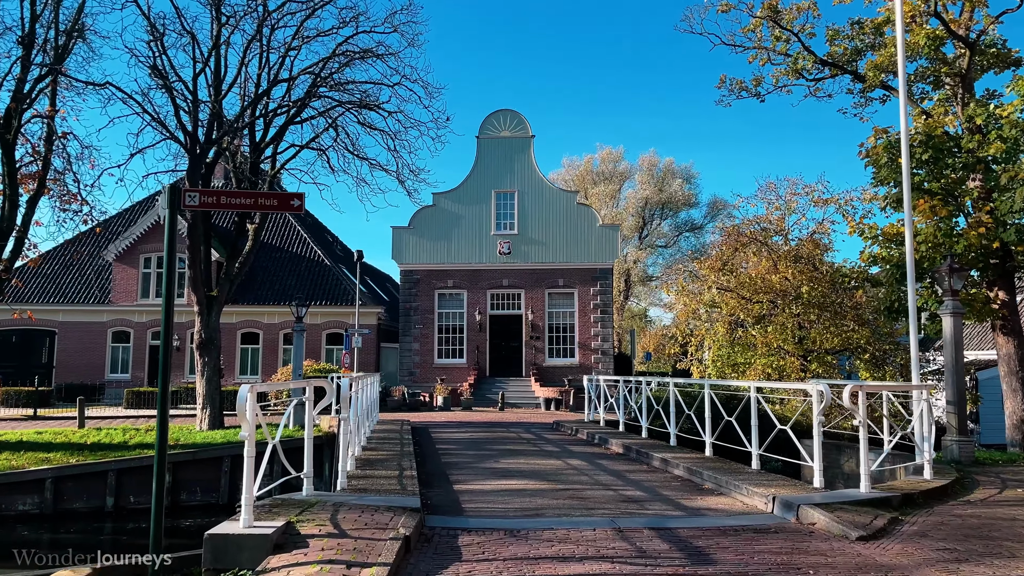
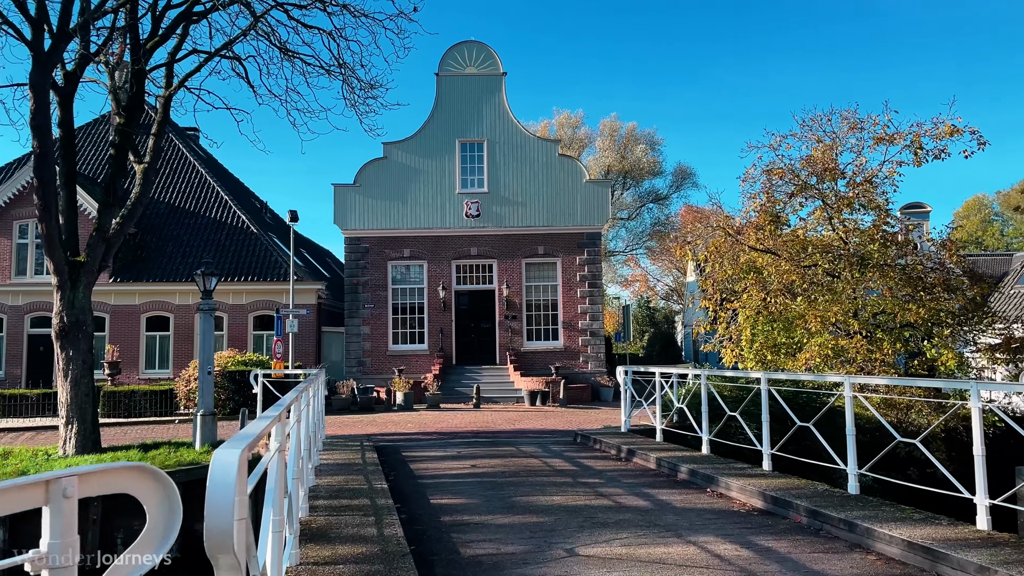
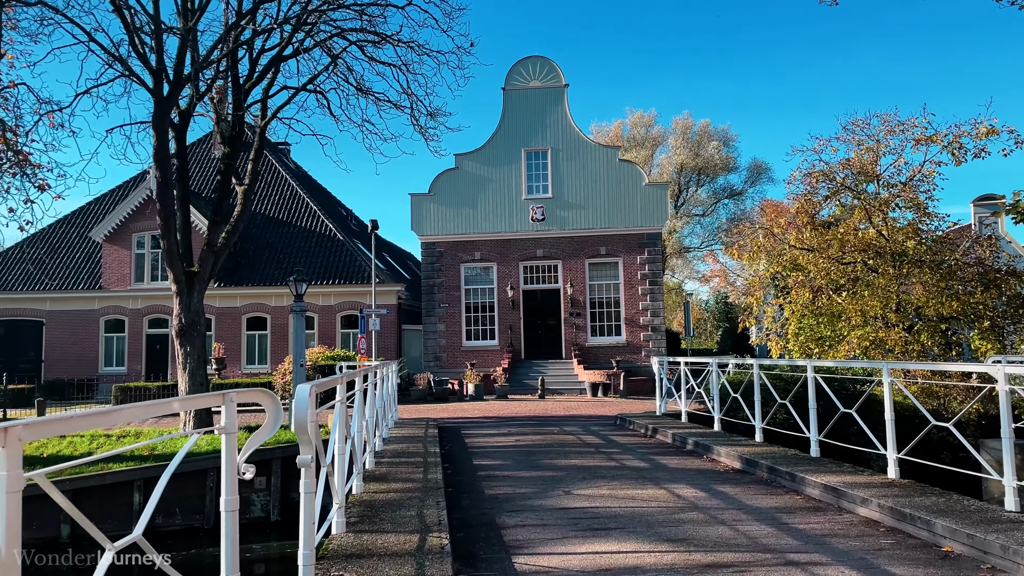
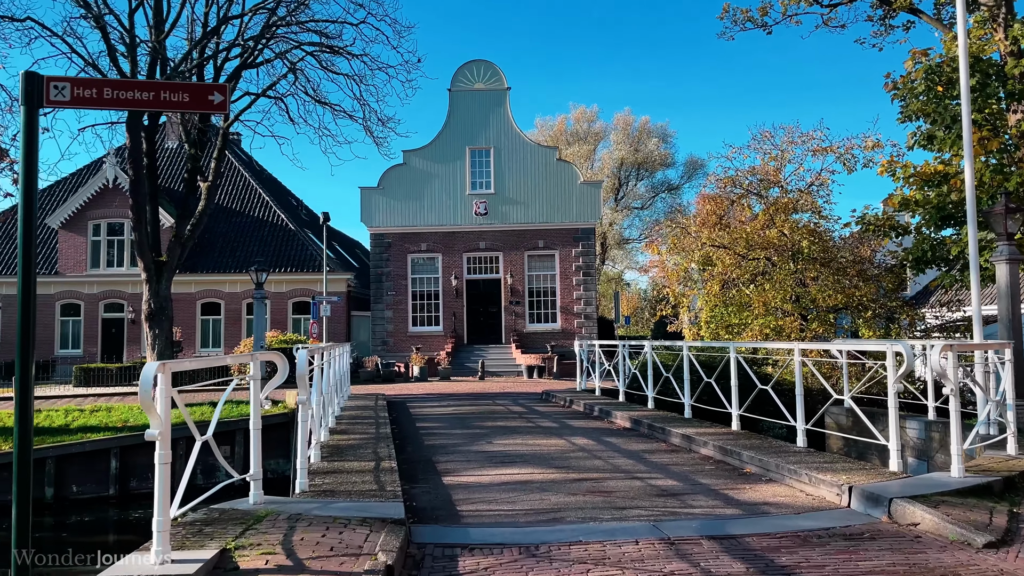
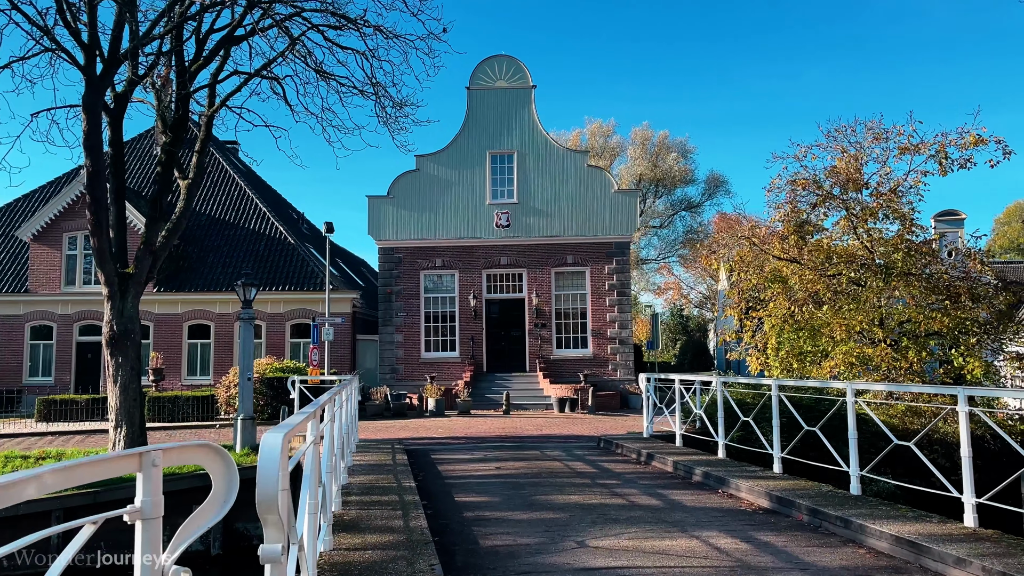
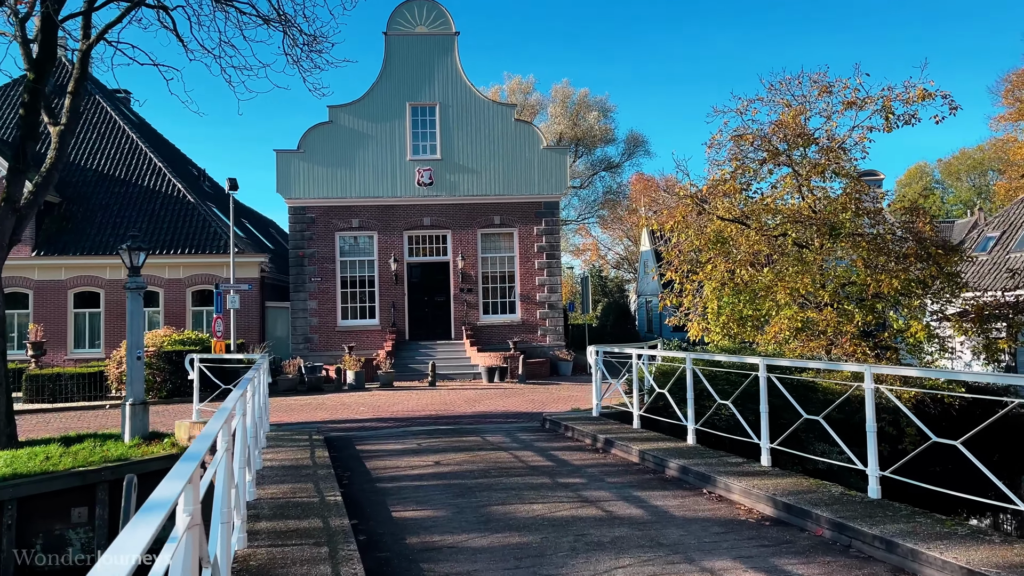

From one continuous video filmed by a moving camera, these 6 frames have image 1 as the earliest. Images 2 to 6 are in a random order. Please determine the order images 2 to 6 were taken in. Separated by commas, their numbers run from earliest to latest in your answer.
4, 3, 5, 2, 6
